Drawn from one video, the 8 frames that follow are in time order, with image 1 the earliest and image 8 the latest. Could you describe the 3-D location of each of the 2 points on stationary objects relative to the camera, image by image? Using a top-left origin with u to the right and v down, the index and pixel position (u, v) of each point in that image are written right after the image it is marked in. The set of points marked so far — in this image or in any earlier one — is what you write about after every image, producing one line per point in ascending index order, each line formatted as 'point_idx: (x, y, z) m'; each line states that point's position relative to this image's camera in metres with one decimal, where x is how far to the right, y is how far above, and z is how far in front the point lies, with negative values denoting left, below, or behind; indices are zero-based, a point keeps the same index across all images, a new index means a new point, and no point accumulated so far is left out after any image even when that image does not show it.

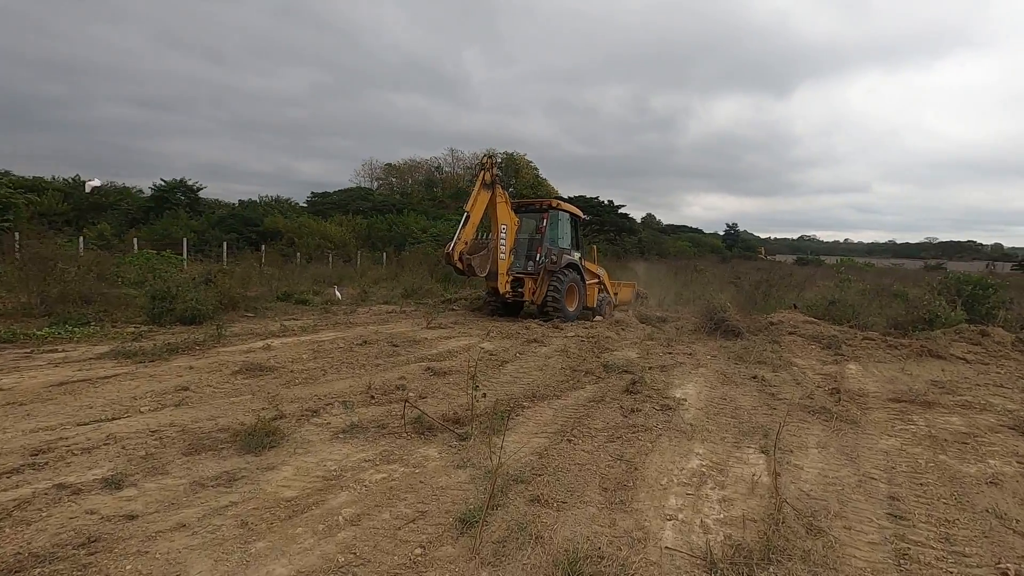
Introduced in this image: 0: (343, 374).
0: (-1.9, -1.0, +6.0) m
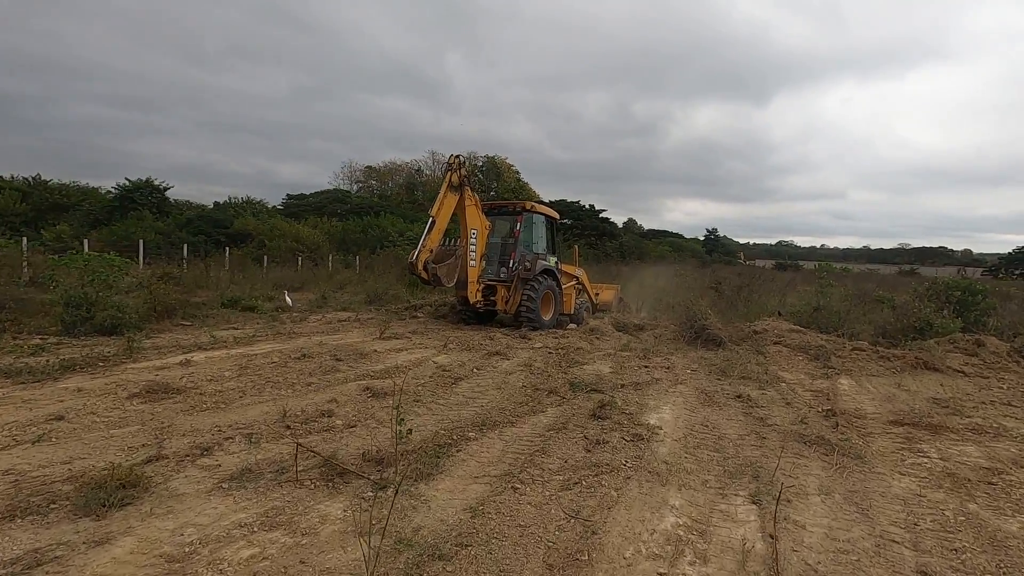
0: (-2.4, -1.1, +5.1) m
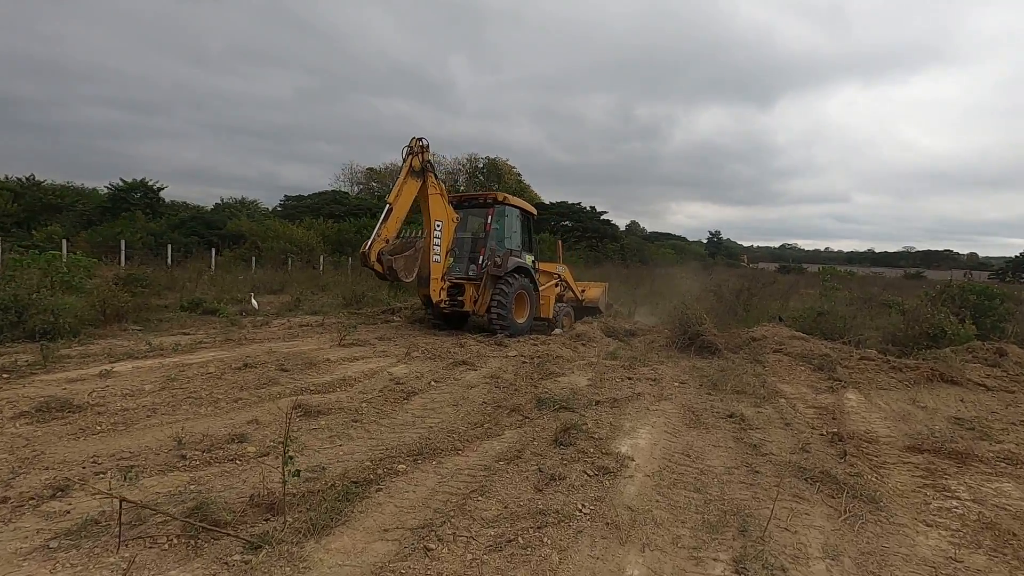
0: (-2.8, -1.1, +4.4) m
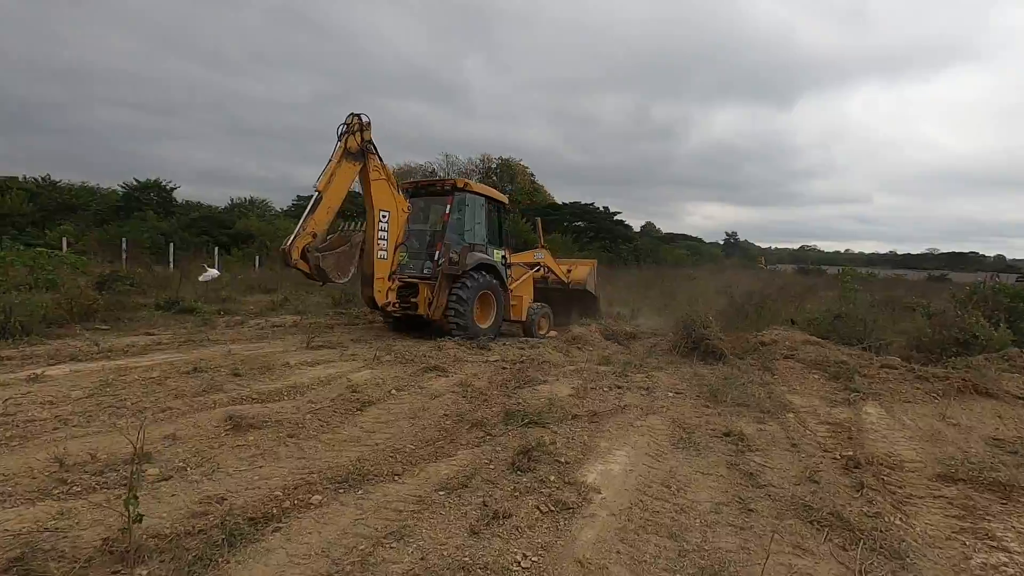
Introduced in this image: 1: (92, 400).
0: (-3.1, -1.0, +3.9) m
1: (-3.6, -1.0, +4.6) m
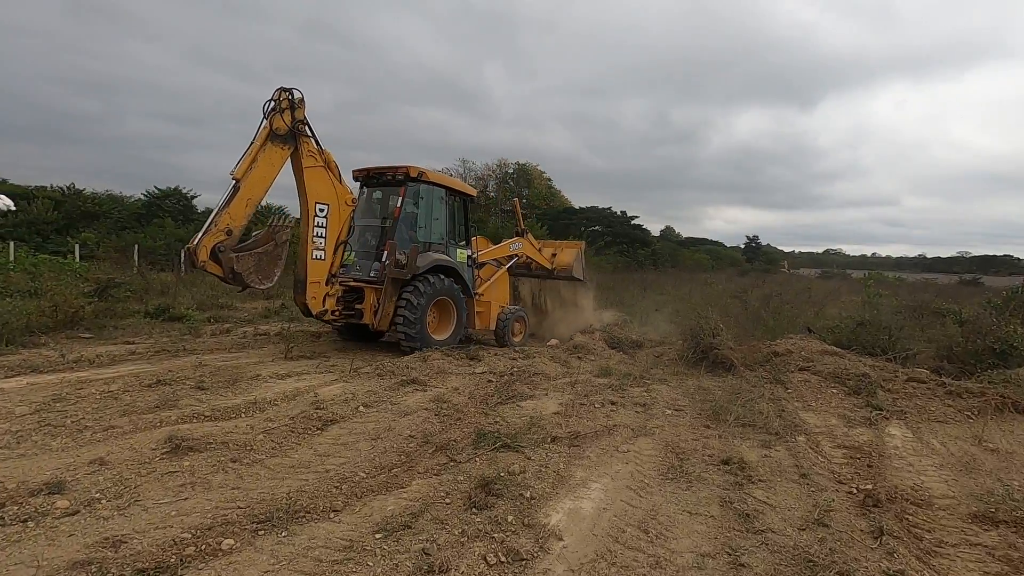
0: (-3.3, -1.1, +3.5) m
1: (-3.8, -1.0, +4.2) m
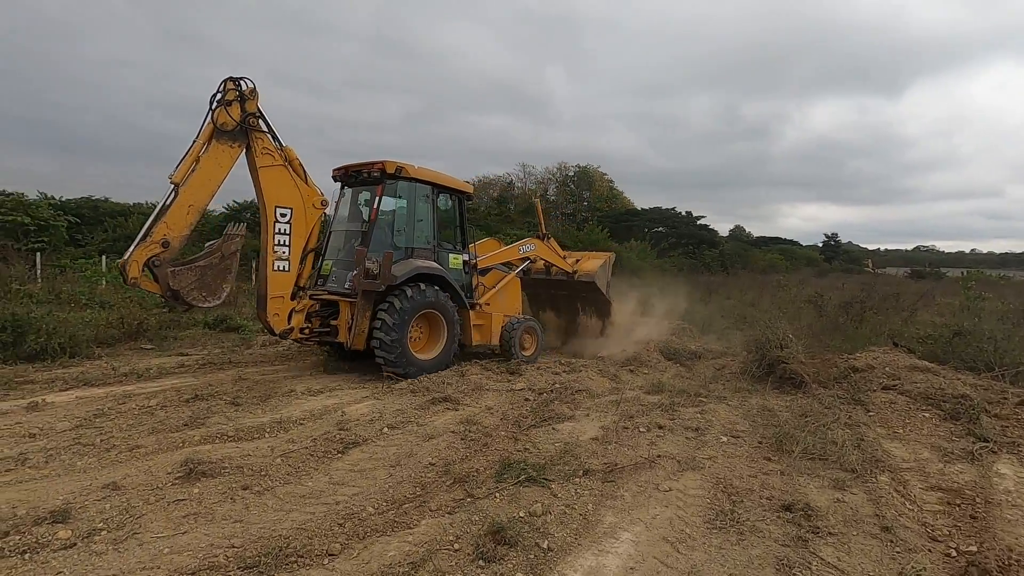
0: (-3.2, -1.2, +3.6) m
1: (-3.5, -1.2, +4.3) m
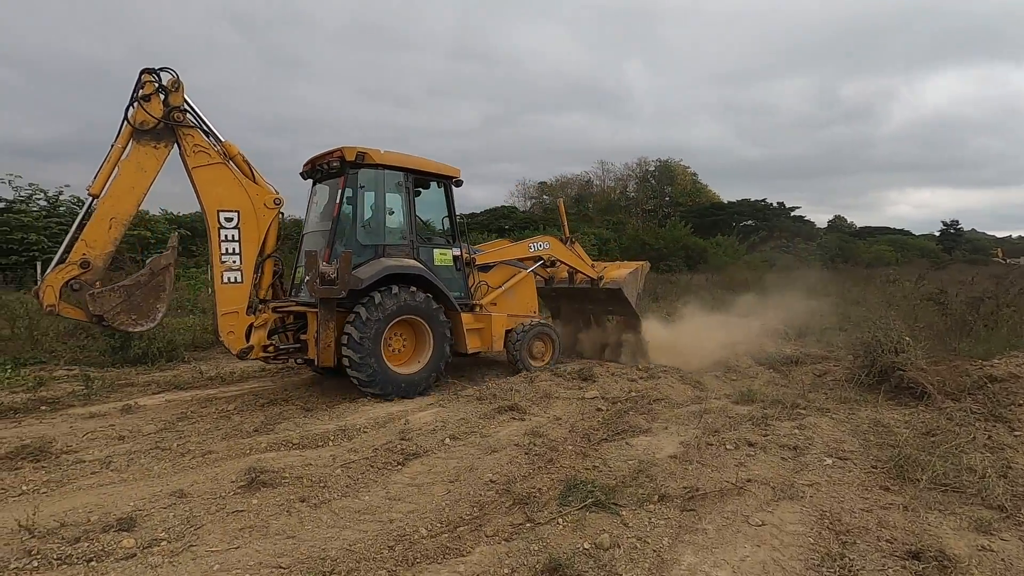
0: (-2.7, -1.3, +3.7) m
1: (-3.0, -1.2, +4.5) m
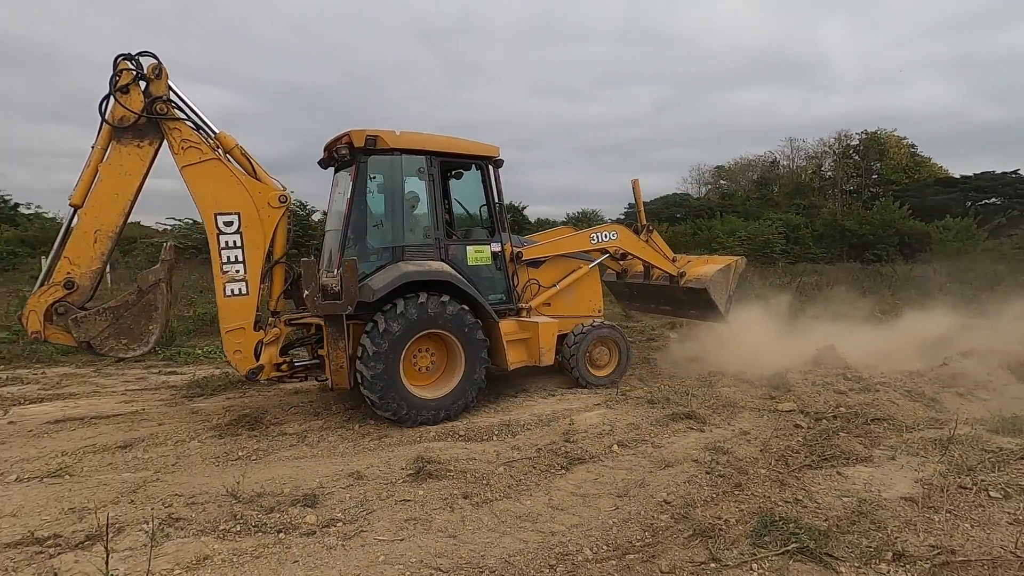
0: (-1.5, -1.2, +4.0) m
1: (-1.5, -1.2, +4.9) m
